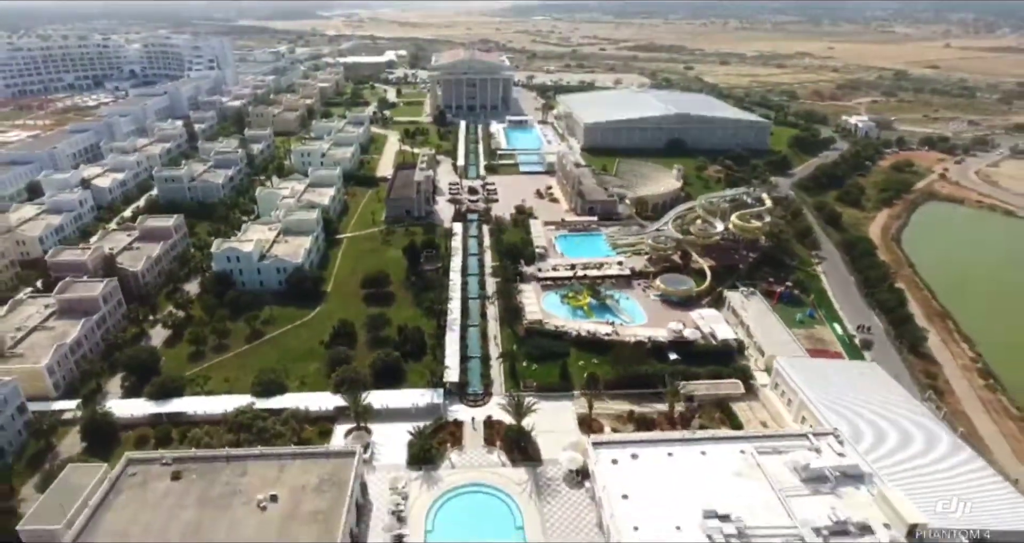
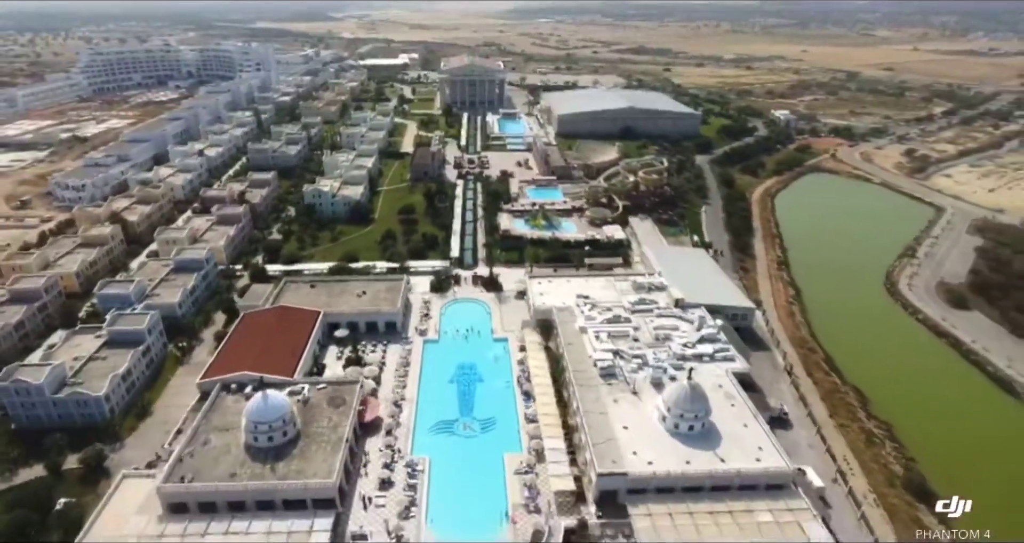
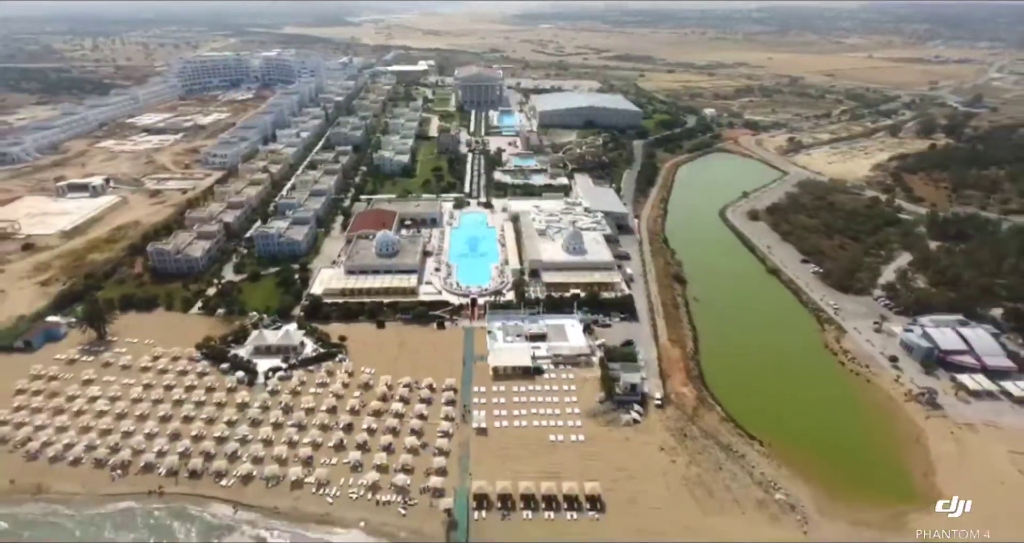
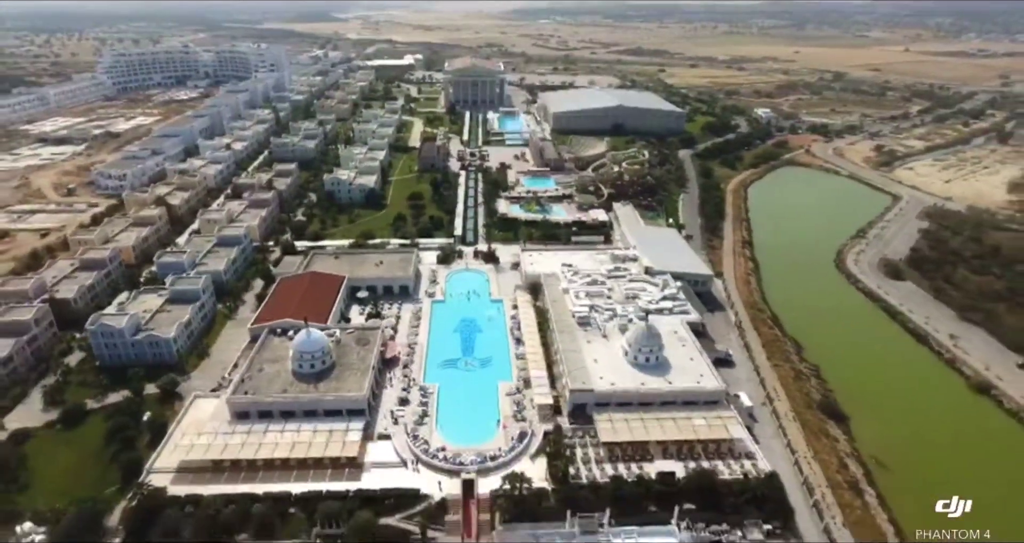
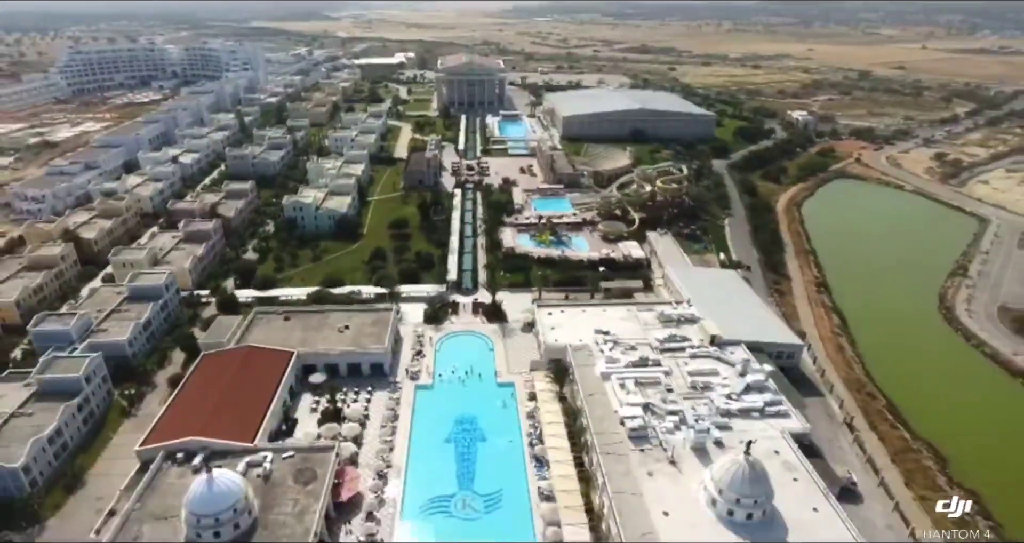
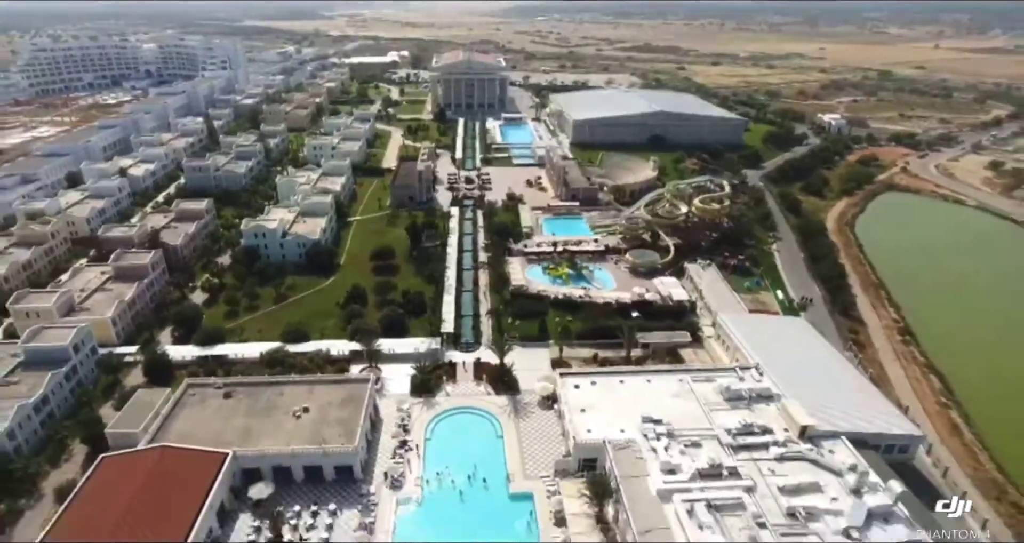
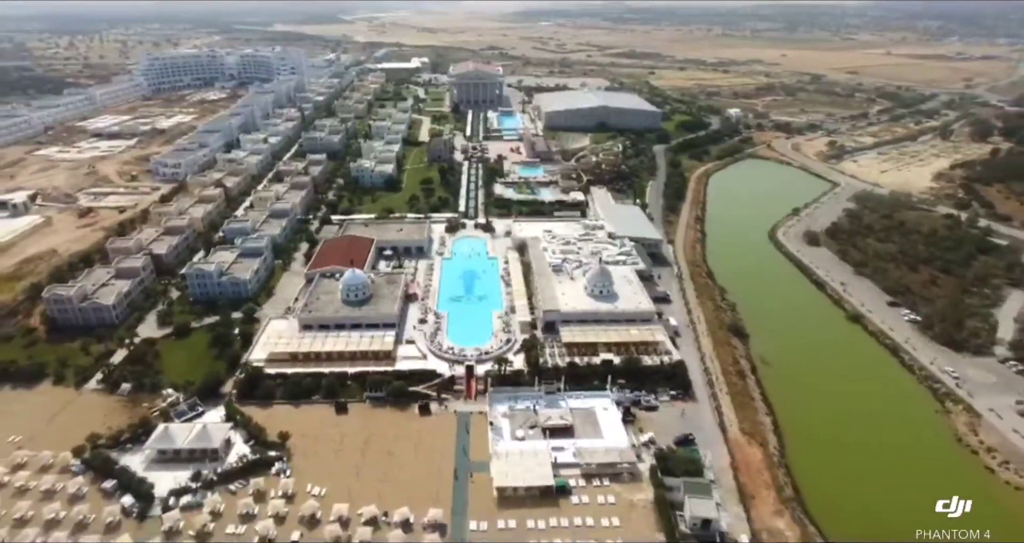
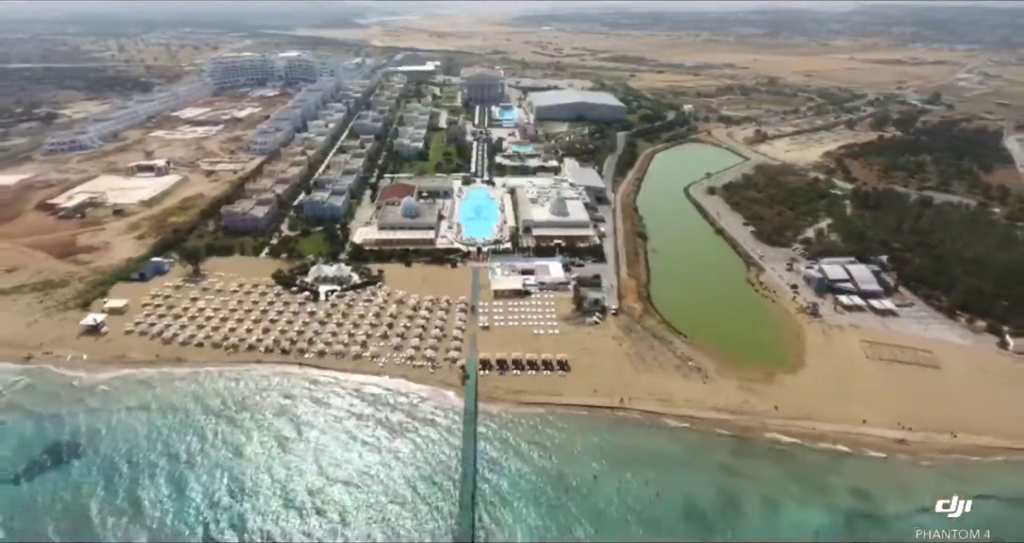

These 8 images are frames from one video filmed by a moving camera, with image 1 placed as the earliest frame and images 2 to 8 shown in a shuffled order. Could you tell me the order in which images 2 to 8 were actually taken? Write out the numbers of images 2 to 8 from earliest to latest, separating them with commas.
6, 5, 2, 4, 7, 3, 8
